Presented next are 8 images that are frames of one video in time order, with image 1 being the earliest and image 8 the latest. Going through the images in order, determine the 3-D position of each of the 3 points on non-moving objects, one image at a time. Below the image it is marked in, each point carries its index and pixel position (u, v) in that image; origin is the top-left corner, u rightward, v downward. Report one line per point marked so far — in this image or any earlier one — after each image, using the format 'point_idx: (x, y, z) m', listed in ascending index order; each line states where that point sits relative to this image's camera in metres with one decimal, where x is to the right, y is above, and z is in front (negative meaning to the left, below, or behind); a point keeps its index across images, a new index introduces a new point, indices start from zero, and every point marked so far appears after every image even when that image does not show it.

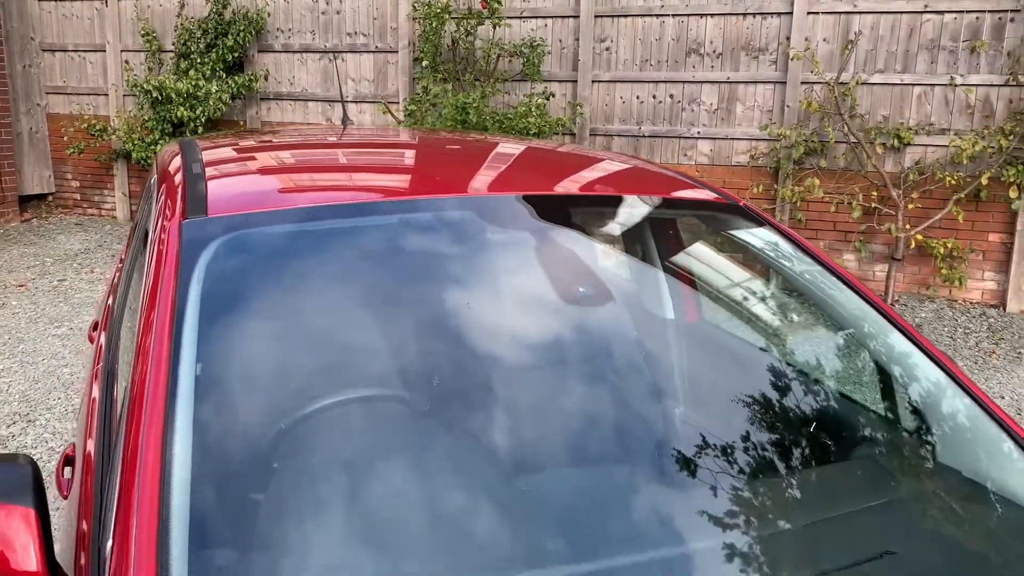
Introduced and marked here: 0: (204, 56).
0: (-2.9, +2.2, +8.6) m
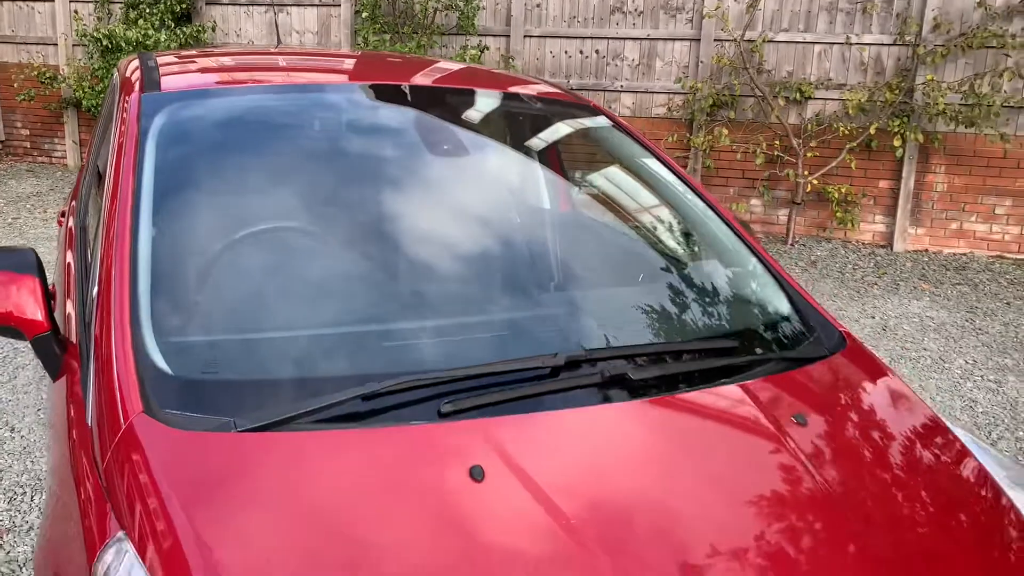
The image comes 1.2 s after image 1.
0: (-3.5, +2.8, +8.9) m
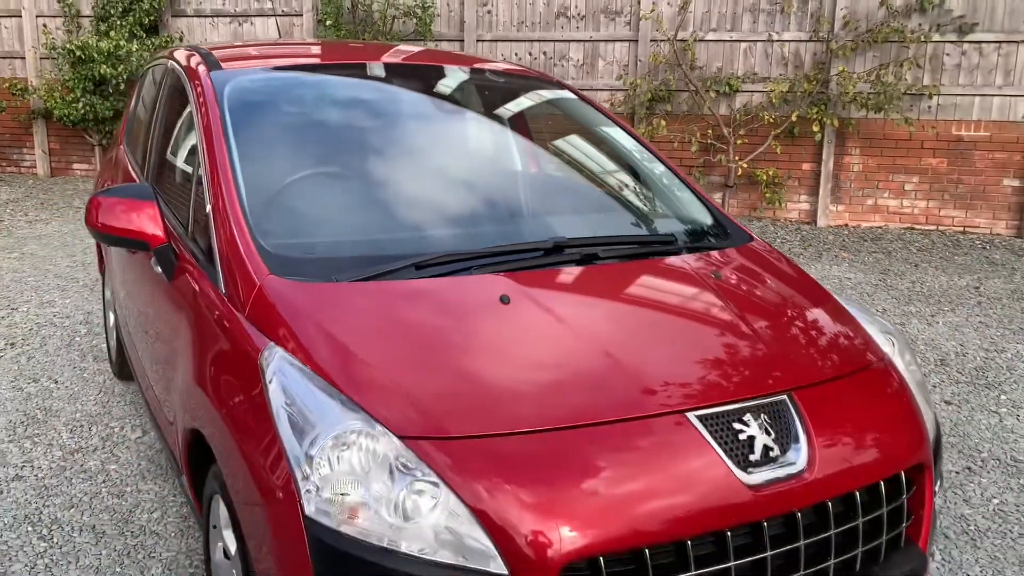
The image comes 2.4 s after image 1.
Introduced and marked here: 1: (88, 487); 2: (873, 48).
0: (-4.1, +2.8, +9.3) m
1: (-1.5, -0.7, +3.2) m
2: (+3.2, +2.1, +8.0) m
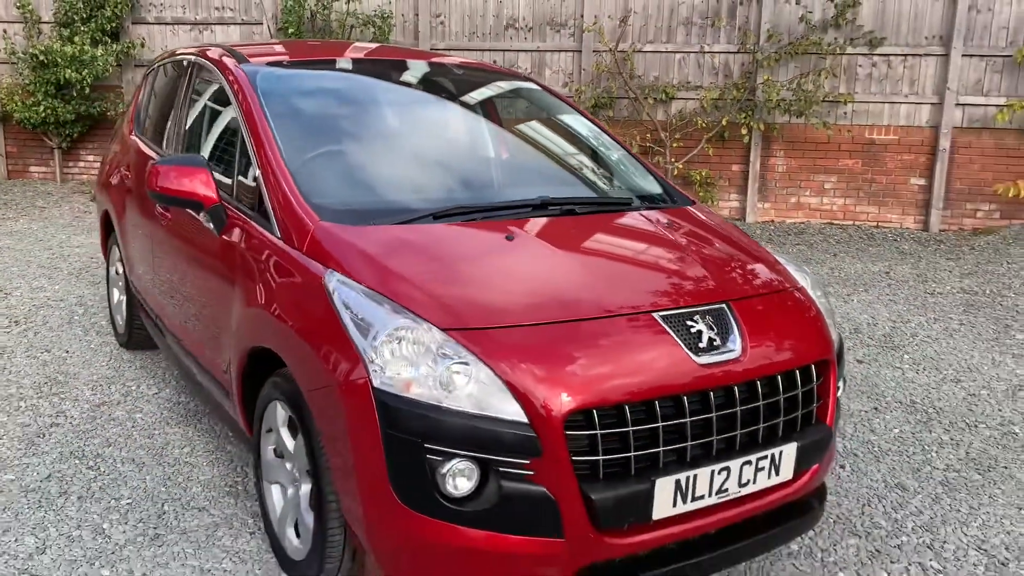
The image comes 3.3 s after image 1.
0: (-4.6, +2.8, +9.6) m
1: (-1.6, -0.6, +3.6) m
2: (+2.8, +2.2, +8.8) m
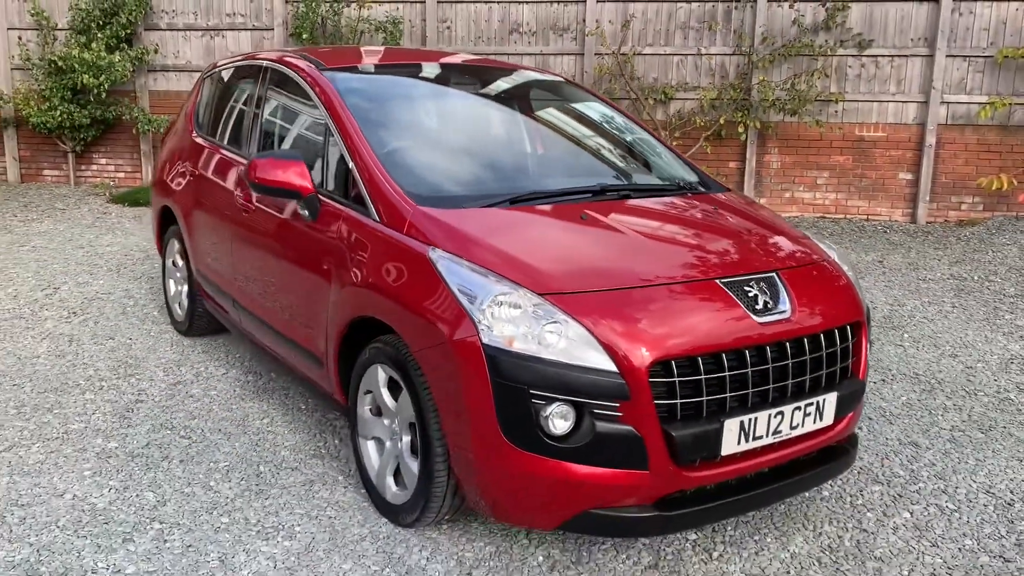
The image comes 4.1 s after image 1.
0: (-4.6, +2.8, +9.9) m
1: (-1.4, -0.5, +3.9) m
2: (+2.8, +2.3, +9.2) m
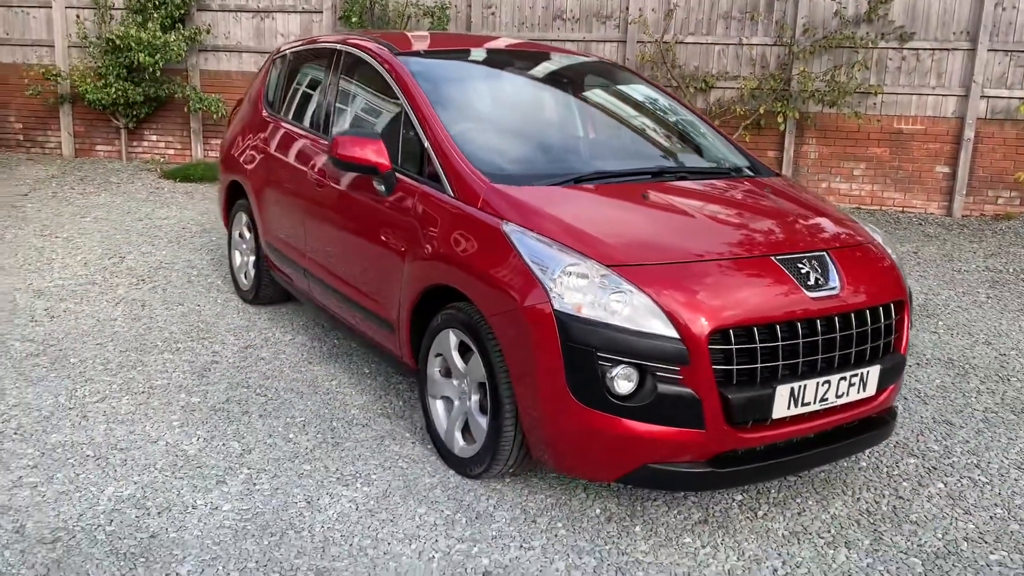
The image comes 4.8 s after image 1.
0: (-4.1, +3.1, +10.2) m
1: (-1.1, -0.4, +4.2) m
2: (+3.3, +2.4, +9.3) m
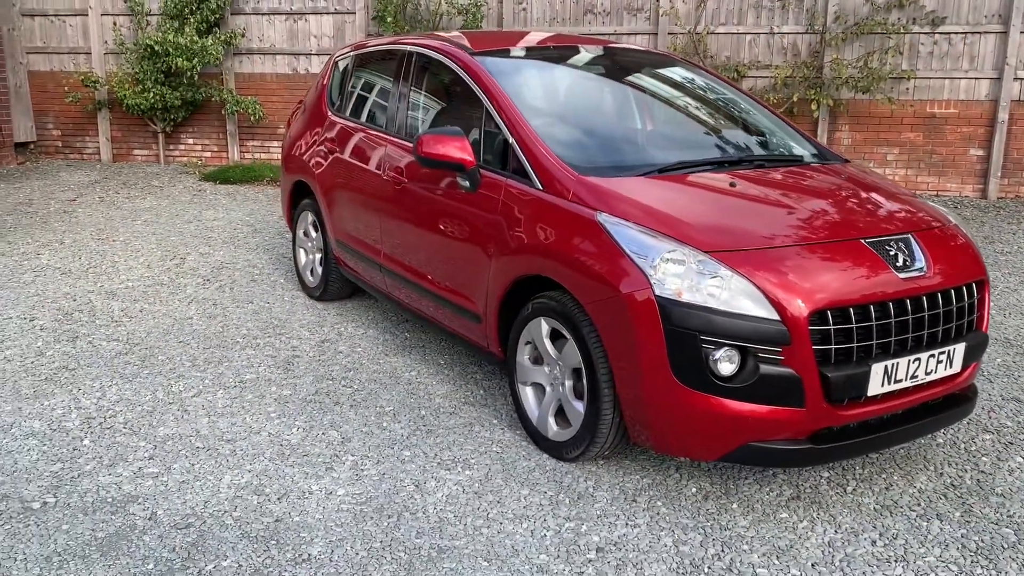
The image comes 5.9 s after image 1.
0: (-3.7, +3.1, +10.3) m
1: (-0.8, -0.3, +4.3) m
2: (+3.6, +2.6, +9.3) m
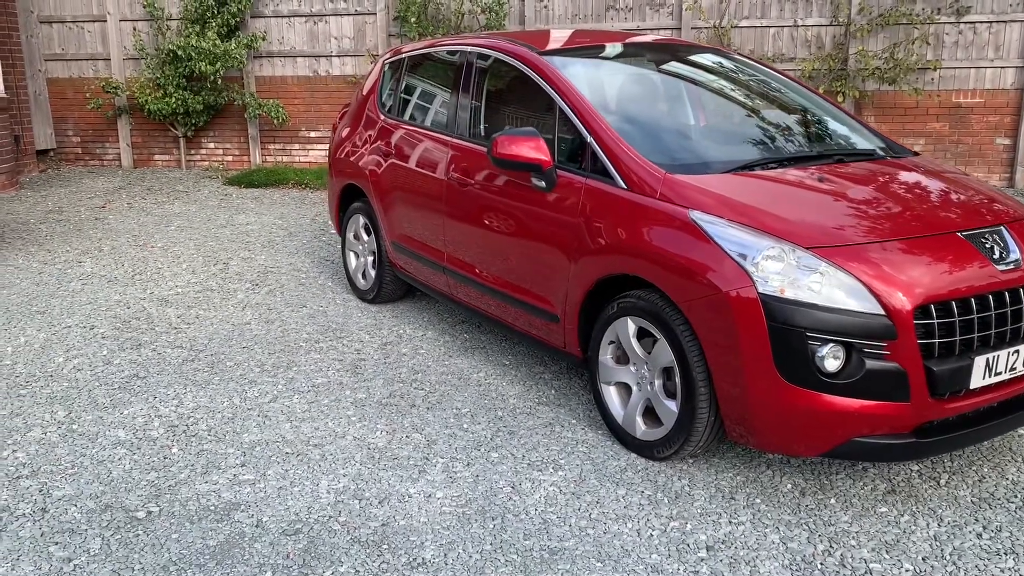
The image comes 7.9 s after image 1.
0: (-3.5, +3.1, +10.3) m
1: (-0.5, -0.4, +4.3) m
2: (+3.9, +2.7, +9.3) m
